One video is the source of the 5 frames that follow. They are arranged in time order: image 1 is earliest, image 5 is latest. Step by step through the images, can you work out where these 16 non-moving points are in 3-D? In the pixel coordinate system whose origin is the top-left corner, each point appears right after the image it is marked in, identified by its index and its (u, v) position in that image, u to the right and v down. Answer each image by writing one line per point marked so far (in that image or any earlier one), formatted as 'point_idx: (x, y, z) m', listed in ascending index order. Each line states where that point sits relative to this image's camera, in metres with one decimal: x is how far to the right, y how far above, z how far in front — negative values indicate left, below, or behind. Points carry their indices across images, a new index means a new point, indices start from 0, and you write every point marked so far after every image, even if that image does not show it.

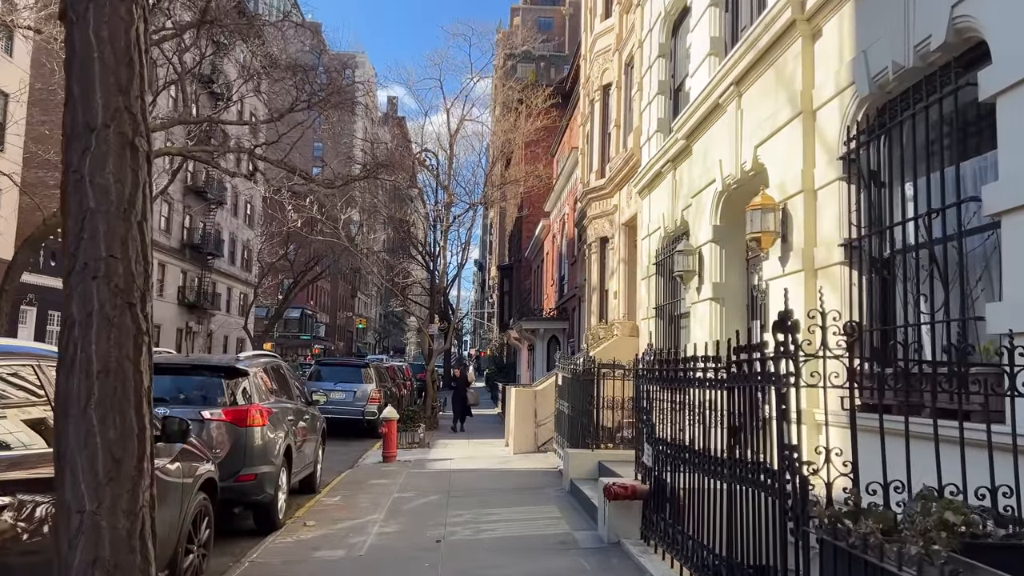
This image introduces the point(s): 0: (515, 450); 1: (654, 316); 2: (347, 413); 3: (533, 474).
0: (0.0, -2.7, +13.4) m
1: (+2.2, -0.4, +12.9) m
2: (-3.5, -2.7, +17.5) m
3: (+0.3, -2.6, +11.4) m
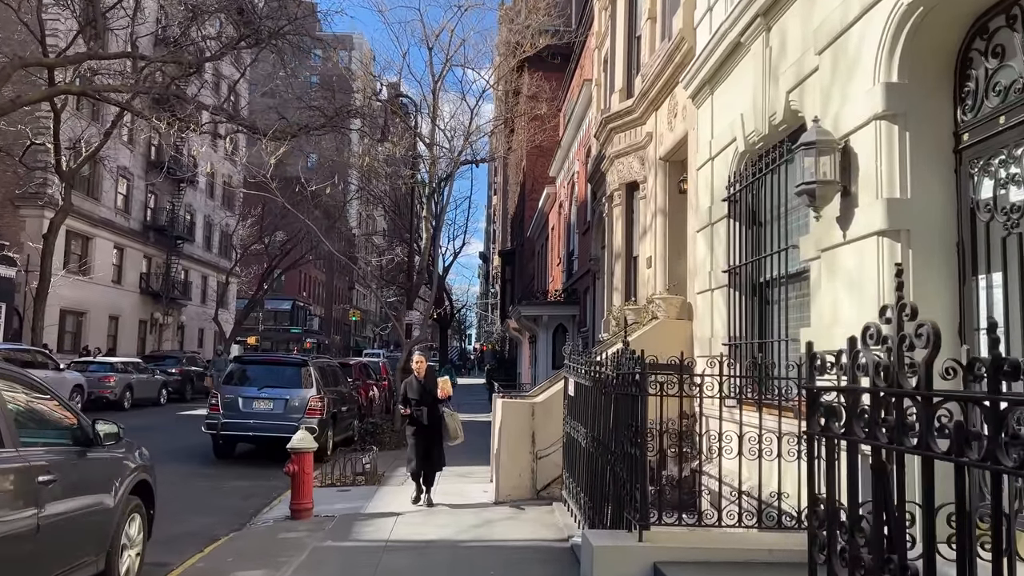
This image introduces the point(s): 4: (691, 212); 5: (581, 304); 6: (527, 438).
0: (-0.1, -2.2, +8.6) m
1: (+2.1, 0.0, +8.0) m
2: (-3.6, -2.2, +12.7) m
3: (+0.1, -2.1, +6.5) m
4: (+2.0, +0.9, +9.2) m
5: (+1.5, -0.3, +18.2) m
6: (+0.2, -1.6, +8.7) m
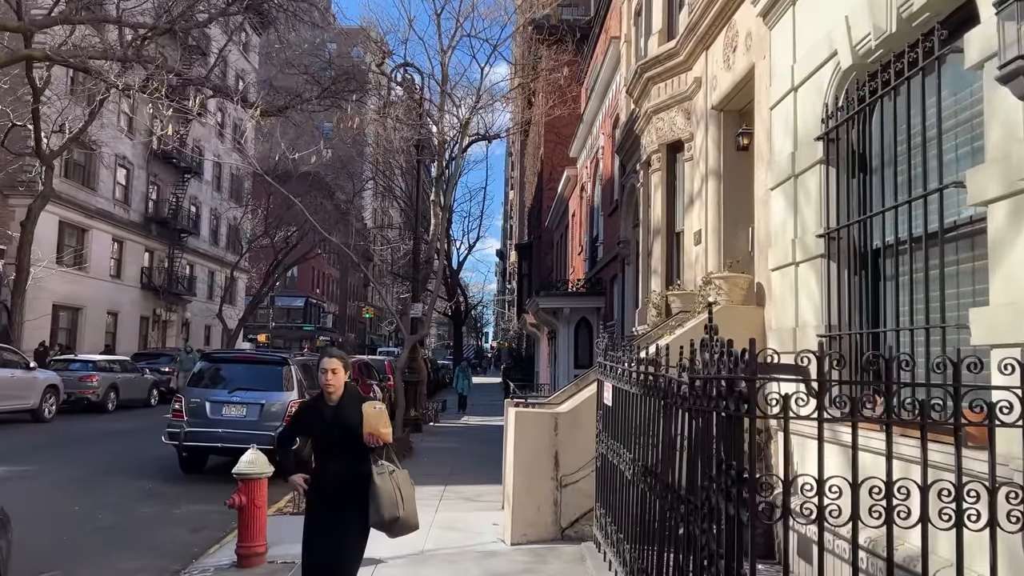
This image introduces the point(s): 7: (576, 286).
0: (0.0, -2.0, +6.6) m
1: (+2.2, +0.2, +5.9) m
2: (-3.4, -2.0, +10.7) m
3: (+0.2, -1.9, +4.5) m
4: (+2.1, +1.1, +7.1) m
5: (+1.8, -0.1, +16.1) m
6: (+0.3, -1.4, +6.6) m
7: (+1.4, 0.0, +18.1) m
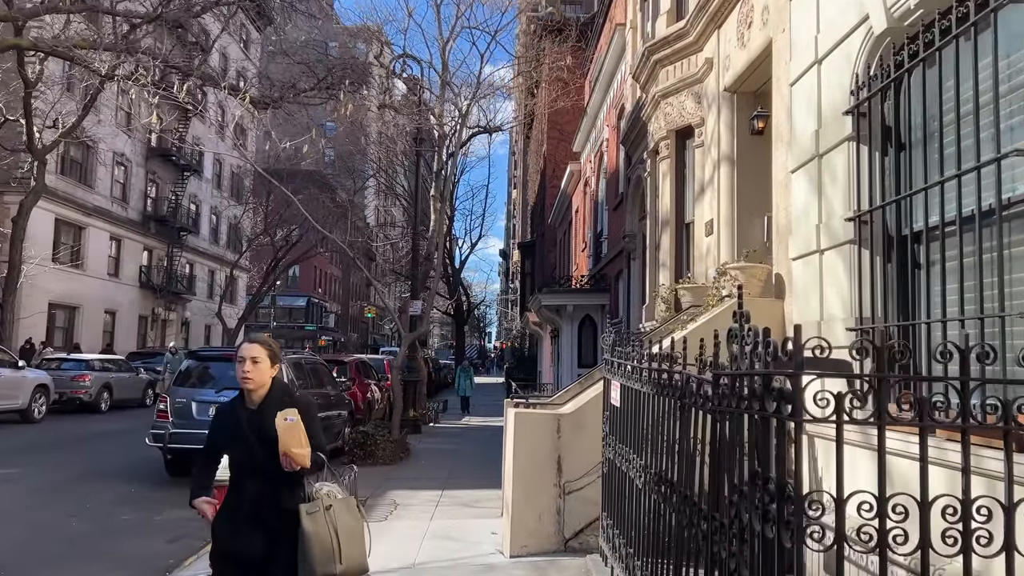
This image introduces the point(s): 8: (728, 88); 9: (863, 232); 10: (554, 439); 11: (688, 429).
0: (0.0, -1.9, +6.1) m
1: (+2.2, +0.3, +5.4) m
2: (-3.4, -1.9, +10.2) m
3: (+0.2, -1.9, +4.0) m
4: (+2.1, +1.1, +6.6) m
5: (+1.9, -0.1, +15.6) m
6: (+0.3, -1.3, +6.1) m
7: (+1.4, +0.1, +17.6) m
8: (+2.1, +2.0, +8.1) m
9: (+2.2, +0.4, +5.1) m
10: (+0.3, -1.1, +6.2) m
11: (+0.8, -0.6, +3.7) m
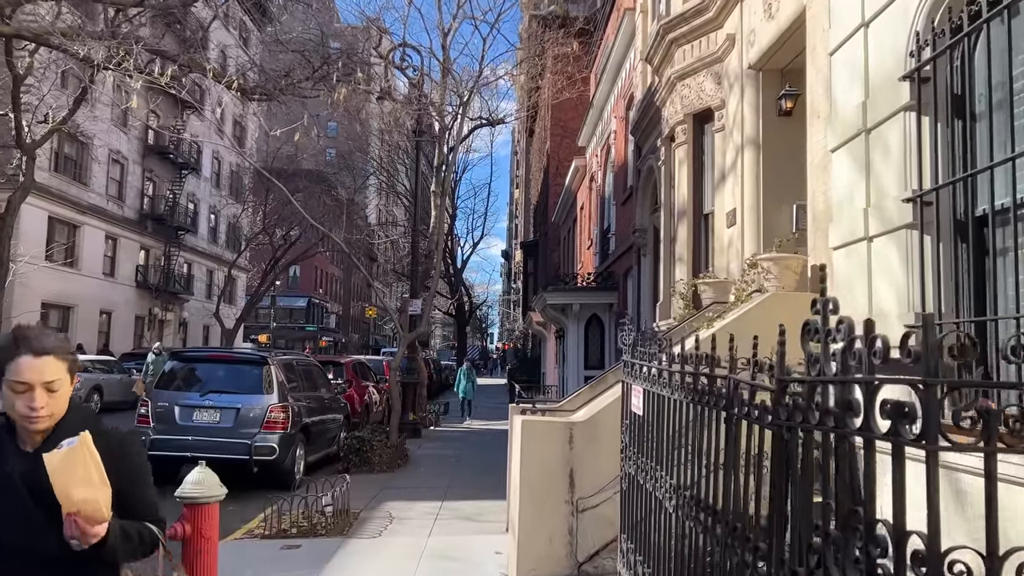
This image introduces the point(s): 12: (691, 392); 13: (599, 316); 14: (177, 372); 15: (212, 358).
0: (0.0, -1.9, +5.4) m
1: (+2.2, +0.4, +4.7) m
2: (-3.3, -1.9, +9.6) m
3: (+0.2, -1.8, +3.3) m
4: (+2.2, +1.2, +5.9) m
5: (+1.9, 0.0, +14.9) m
6: (+0.3, -1.3, +5.4) m
7: (+1.5, +0.1, +17.0) m
8: (+2.2, +2.0, +7.5) m
9: (+2.2, +0.4, +4.5) m
10: (+0.4, -1.1, +5.5) m
11: (+0.8, -0.6, +3.0) m
12: (+0.8, -0.5, +3.8) m
13: (+1.8, -0.6, +16.7) m
14: (-4.1, -1.0, +10.2) m
15: (-3.7, -0.9, +10.2) m
